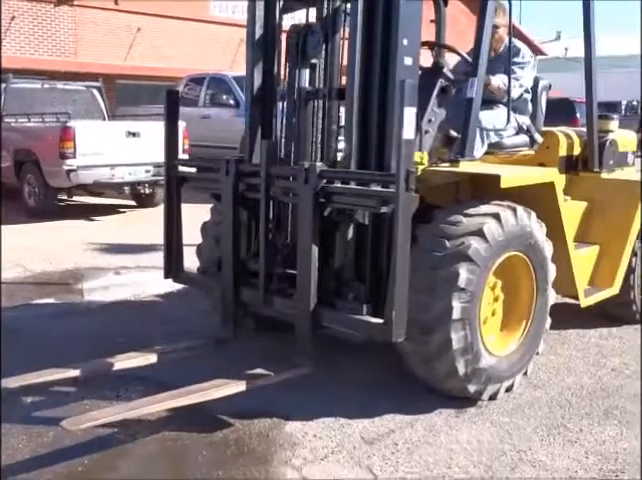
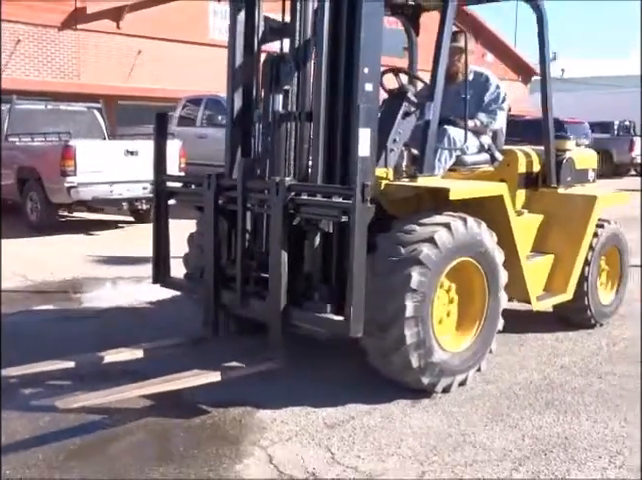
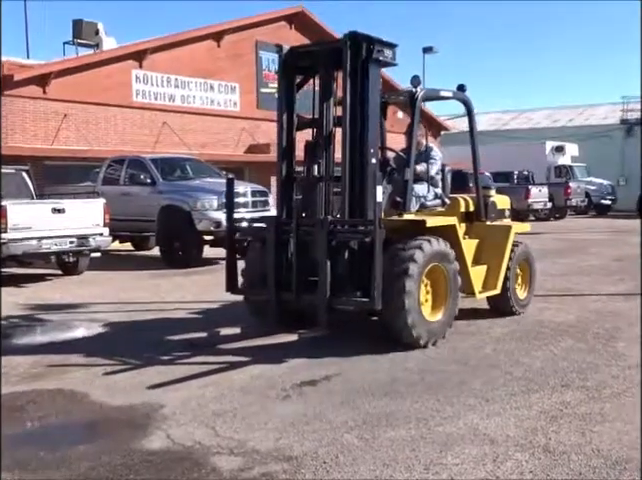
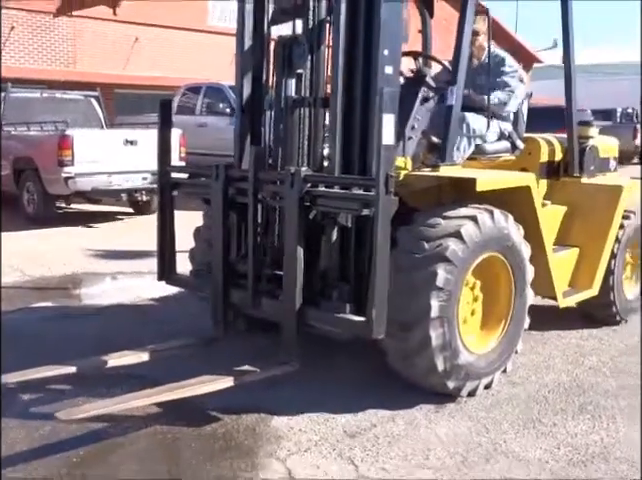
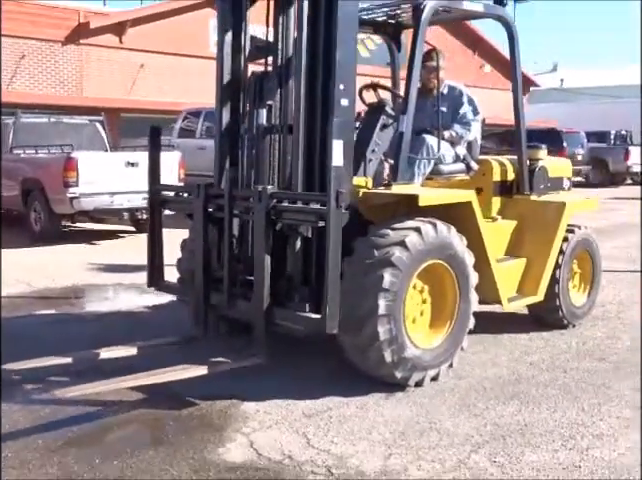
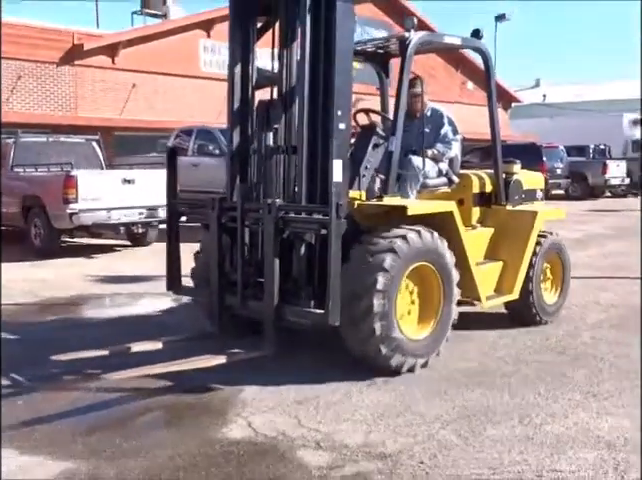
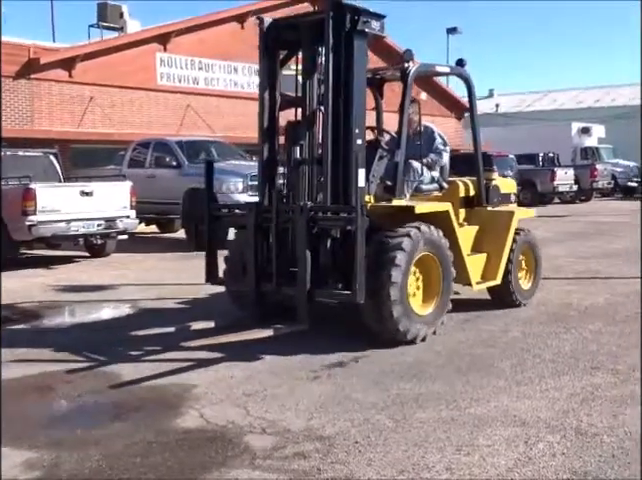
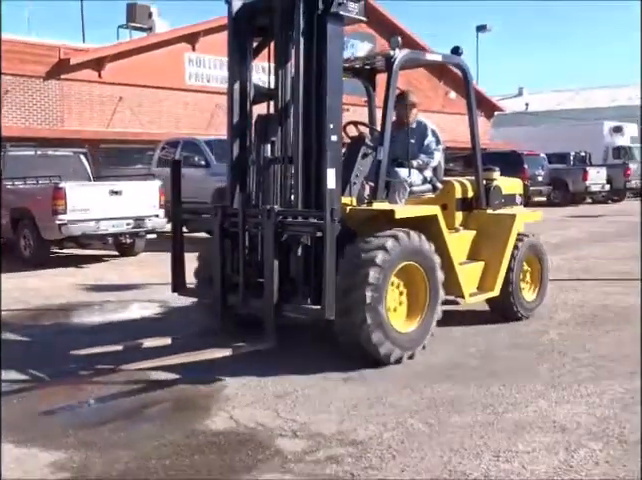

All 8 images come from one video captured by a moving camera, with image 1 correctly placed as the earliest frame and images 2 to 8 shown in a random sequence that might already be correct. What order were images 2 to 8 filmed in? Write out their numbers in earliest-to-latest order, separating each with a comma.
4, 2, 5, 6, 8, 7, 3
